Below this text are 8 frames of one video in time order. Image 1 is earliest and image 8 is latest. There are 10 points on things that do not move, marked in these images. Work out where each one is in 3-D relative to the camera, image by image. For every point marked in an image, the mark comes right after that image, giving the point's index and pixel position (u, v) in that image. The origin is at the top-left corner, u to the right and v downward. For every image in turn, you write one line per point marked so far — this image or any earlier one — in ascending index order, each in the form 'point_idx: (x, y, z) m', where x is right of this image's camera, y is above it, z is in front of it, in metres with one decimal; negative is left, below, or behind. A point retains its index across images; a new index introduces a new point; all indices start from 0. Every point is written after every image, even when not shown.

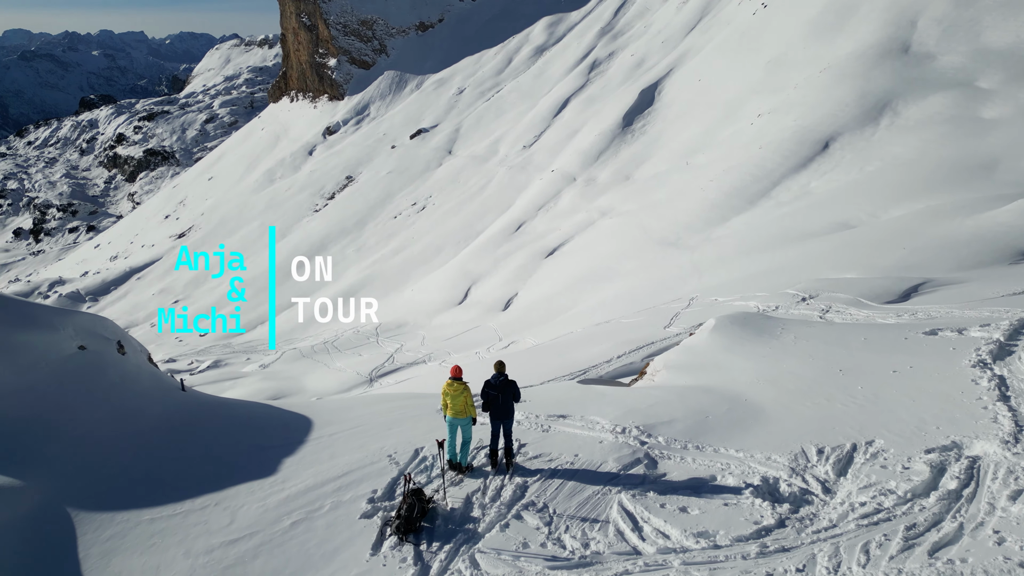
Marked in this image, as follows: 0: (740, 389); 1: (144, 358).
0: (+2.7, -1.2, +8.7) m
1: (-5.6, -1.1, +10.5) m
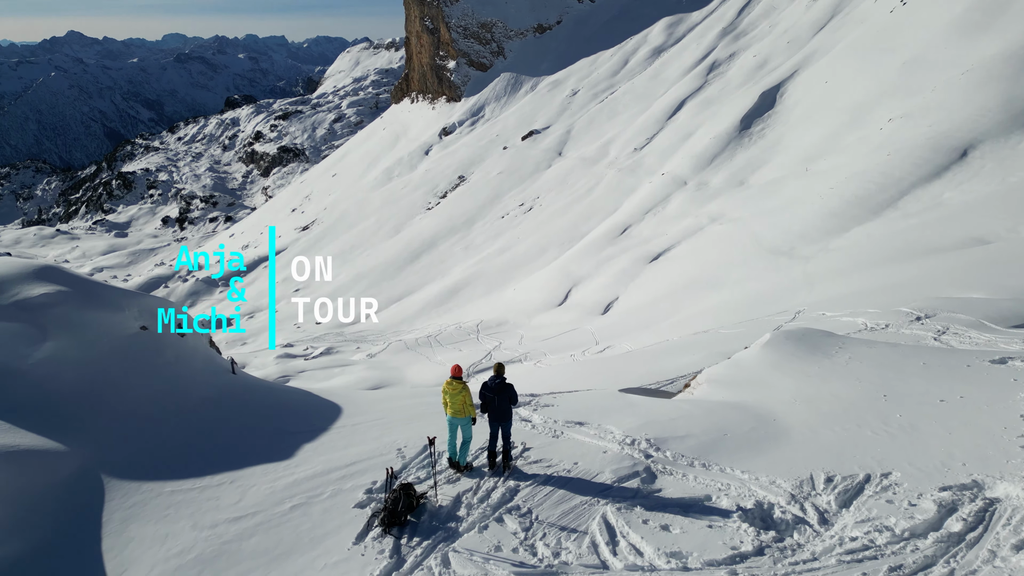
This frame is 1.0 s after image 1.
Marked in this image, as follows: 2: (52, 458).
0: (+2.9, -1.4, +8.3) m
1: (-5.0, -0.9, +11.3) m
2: (-4.7, -1.7, +7.3) m
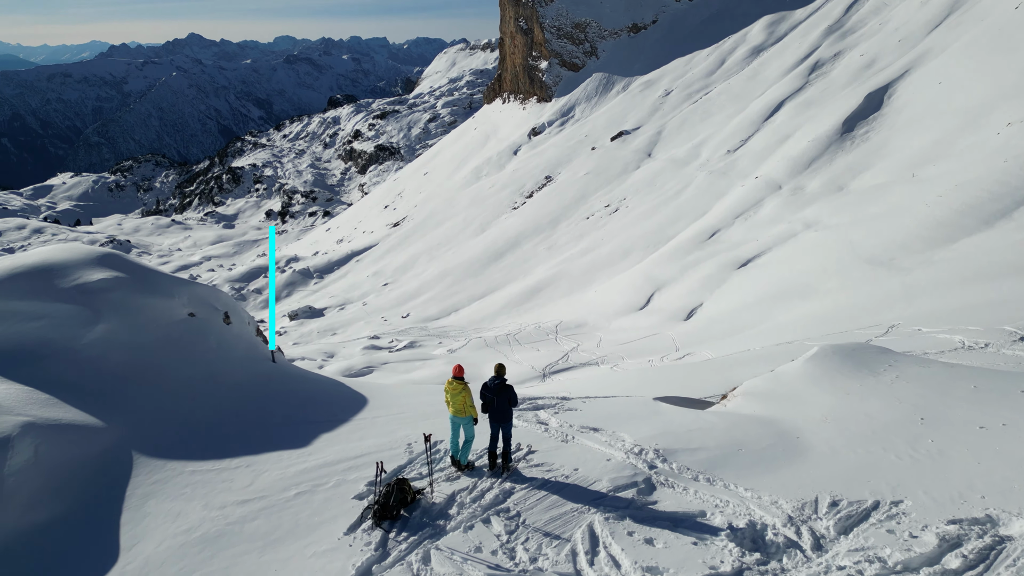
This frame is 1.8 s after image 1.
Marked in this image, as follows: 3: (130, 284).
0: (+3.1, -1.5, +7.9) m
1: (-4.4, -0.7, +11.8) m
2: (-4.6, -1.5, +7.9) m
3: (-5.5, 0.0, +10.3) m
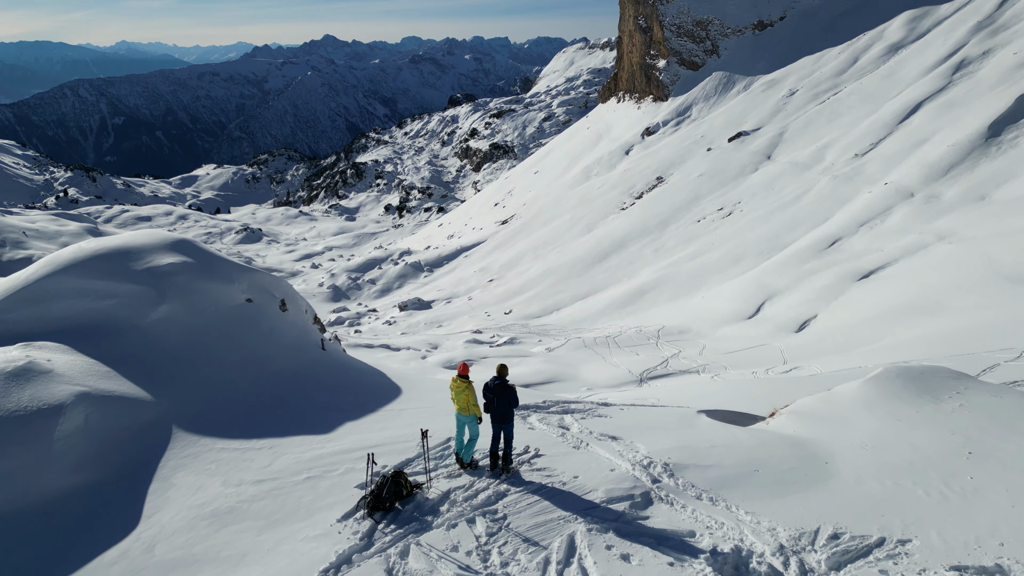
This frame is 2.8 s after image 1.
0: (+3.2, -1.6, +7.4) m
1: (-3.5, -0.5, +12.3) m
2: (-4.4, -1.3, +8.5) m
3: (-4.9, +0.3, +11.1) m
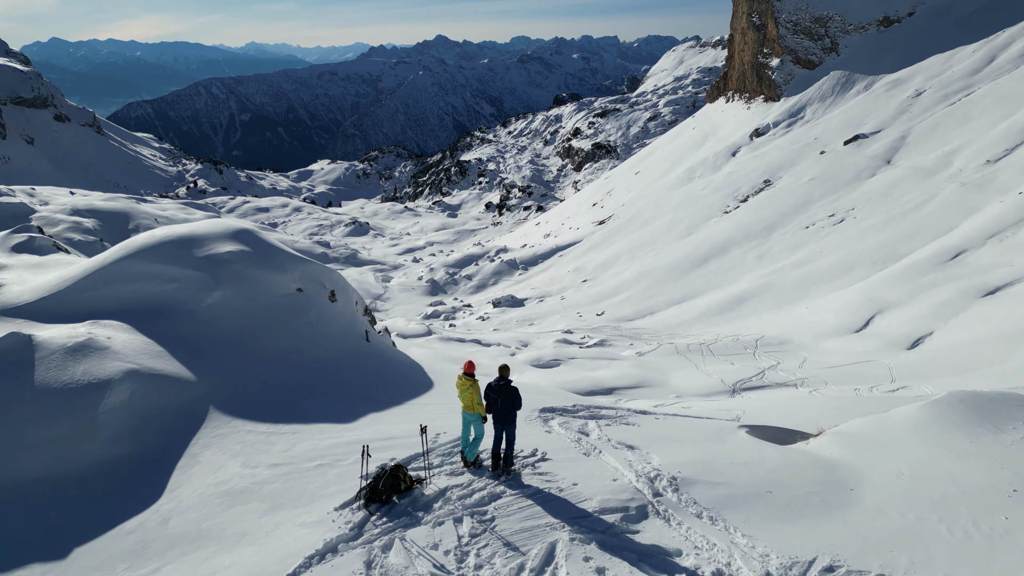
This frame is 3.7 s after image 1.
0: (+3.3, -1.8, +6.8) m
1: (-2.7, -0.4, +12.7) m
2: (-4.1, -1.2, +9.0) m
3: (-4.1, +0.5, +11.6) m
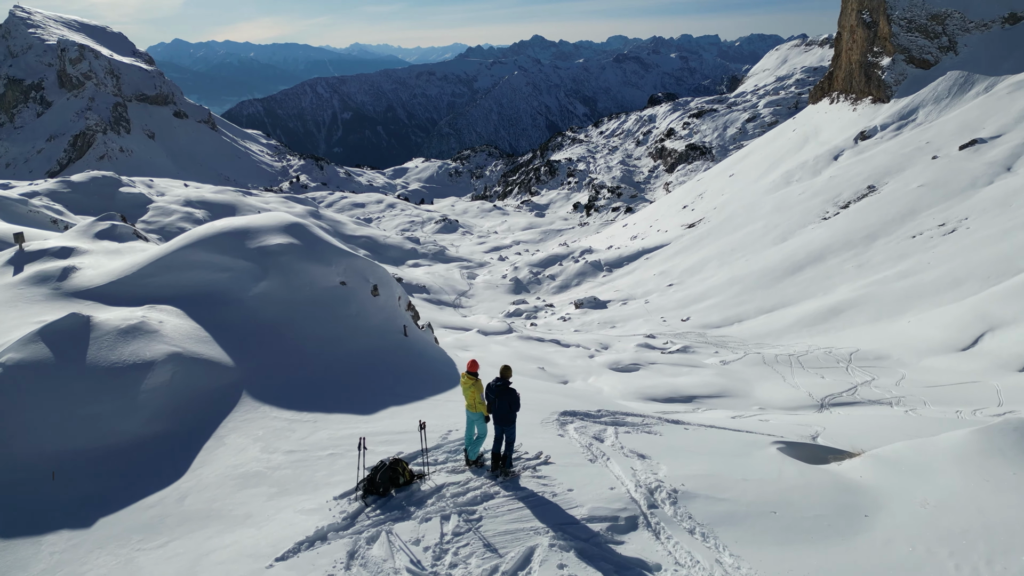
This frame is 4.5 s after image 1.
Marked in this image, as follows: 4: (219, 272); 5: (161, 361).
0: (+3.3, -1.9, +6.4) m
1: (-1.9, -0.3, +12.9) m
2: (-3.8, -1.0, +9.4) m
3: (-3.5, +0.6, +12.0) m
4: (-4.6, +0.3, +11.5) m
5: (-4.4, -0.9, +9.0) m
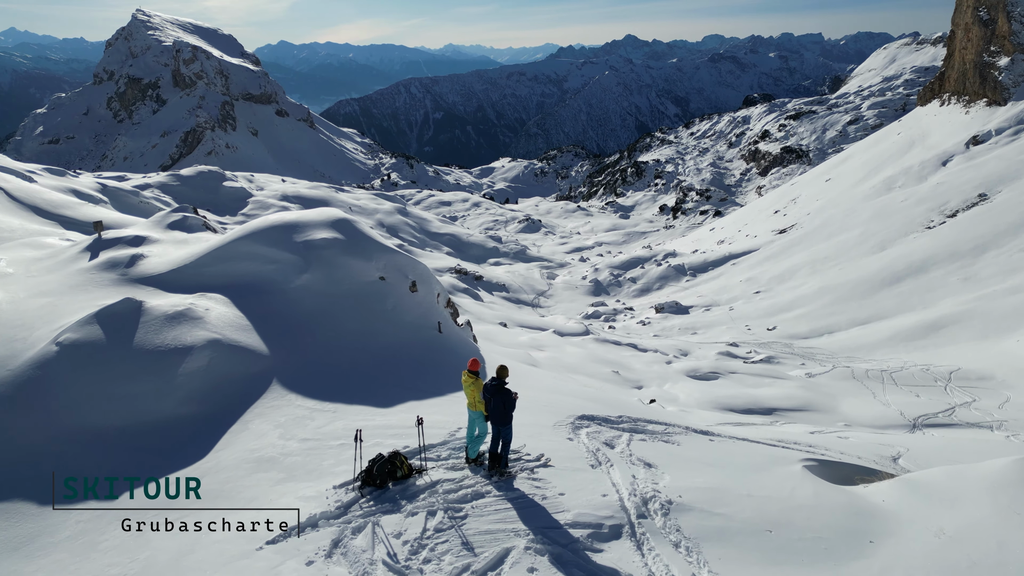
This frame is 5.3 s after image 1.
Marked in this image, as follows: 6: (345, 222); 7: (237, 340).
0: (+3.2, -2.0, +6.0) m
1: (-1.2, -0.3, +13.1) m
2: (-3.4, -0.9, +9.8) m
3: (-2.8, +0.7, +12.3) m
4: (-4.0, +0.4, +11.9) m
5: (-4.1, -0.8, +9.5) m
6: (-2.9, +1.3, +13.6) m
7: (-3.7, -0.7, +9.9) m
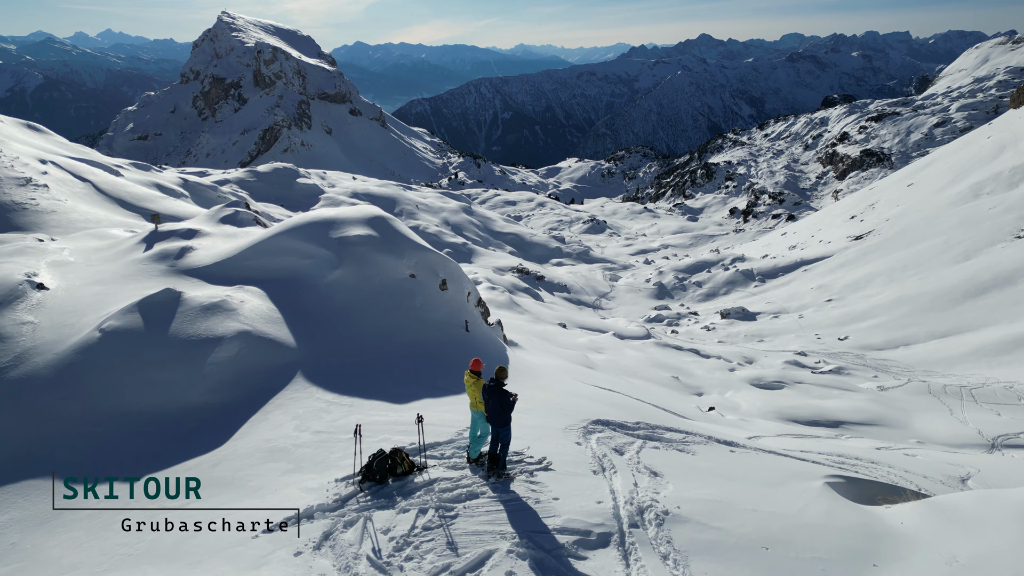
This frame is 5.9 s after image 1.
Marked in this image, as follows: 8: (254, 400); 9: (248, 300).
0: (+3.1, -2.1, +5.7) m
1: (-0.6, -0.3, +13.1) m
2: (-3.1, -0.8, +10.0) m
3: (-2.2, +0.8, +12.5) m
4: (-3.5, +0.5, +12.2) m
5: (-3.8, -0.7, +9.8) m
6: (-2.2, +1.3, +13.8) m
7: (-3.4, -0.6, +10.2) m
8: (-3.2, -1.4, +9.1) m
9: (-4.0, -0.2, +11.0) m
